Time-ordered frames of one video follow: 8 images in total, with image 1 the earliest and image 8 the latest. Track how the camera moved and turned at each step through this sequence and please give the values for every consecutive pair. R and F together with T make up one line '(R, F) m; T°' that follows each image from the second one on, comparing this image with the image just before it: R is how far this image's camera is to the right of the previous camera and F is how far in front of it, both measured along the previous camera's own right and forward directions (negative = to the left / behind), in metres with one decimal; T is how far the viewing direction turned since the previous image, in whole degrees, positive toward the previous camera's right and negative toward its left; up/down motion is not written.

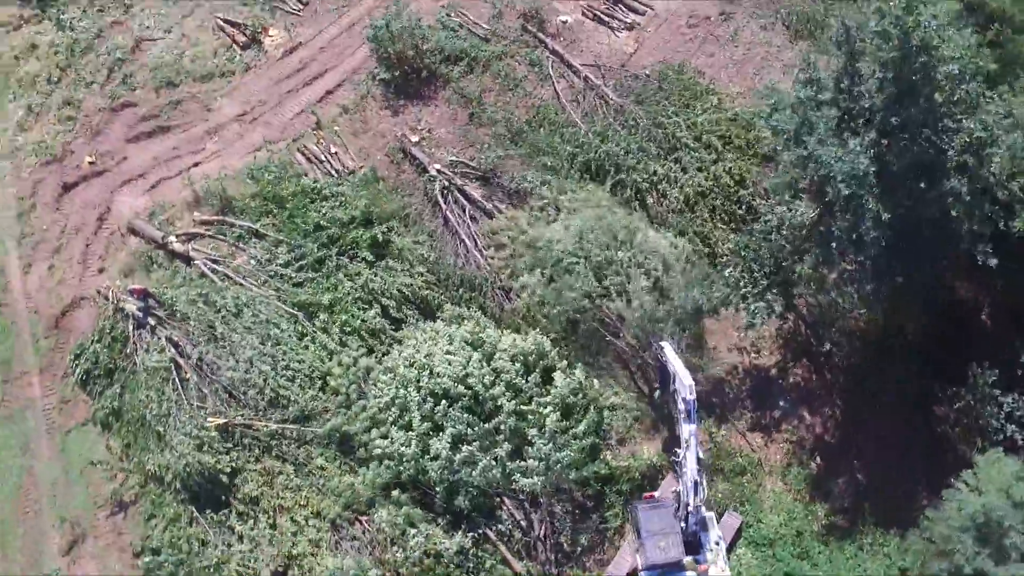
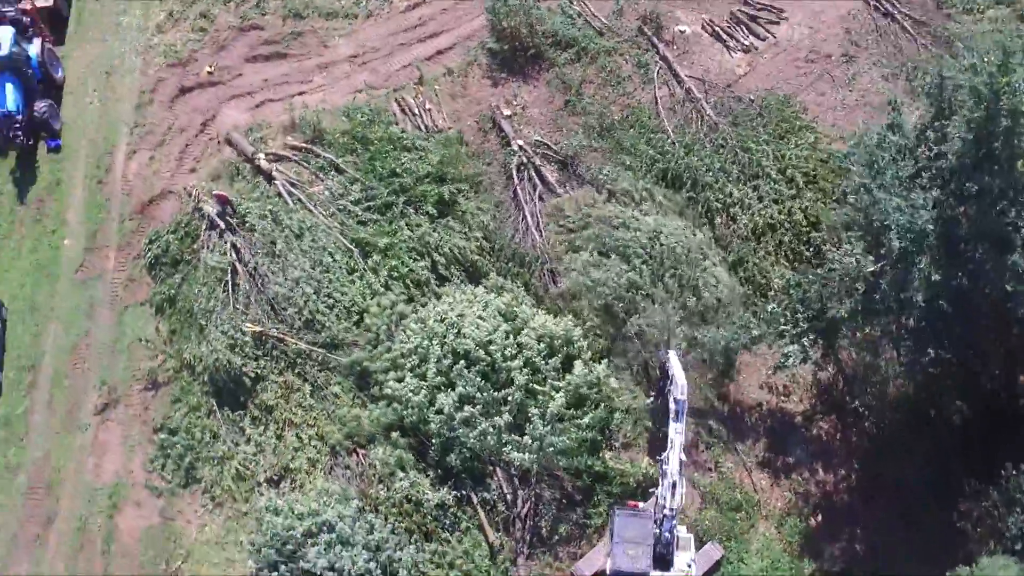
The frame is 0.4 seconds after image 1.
(+1.1, -0.2) m; -7°
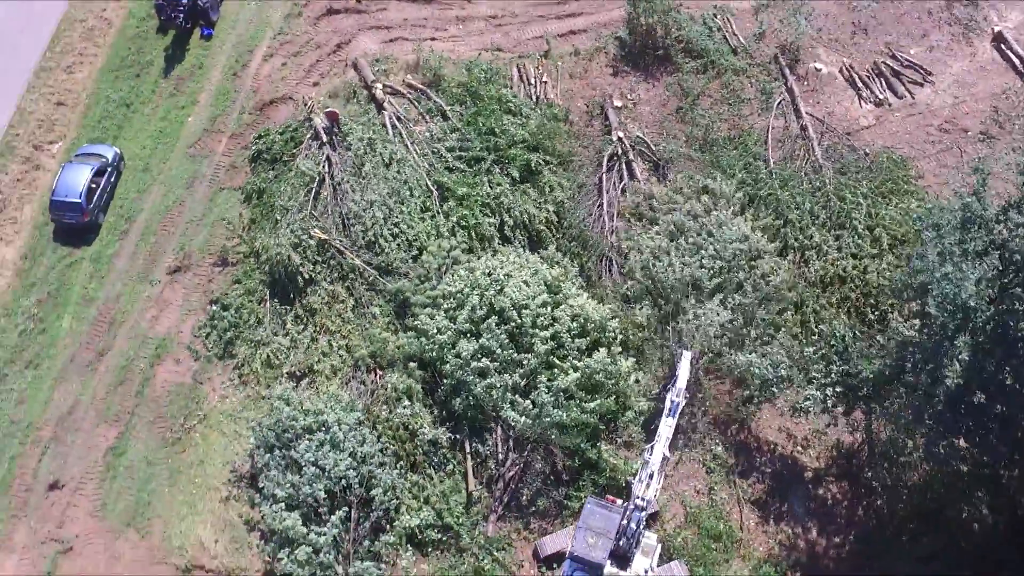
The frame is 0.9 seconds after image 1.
(+1.3, -0.2) m; -8°
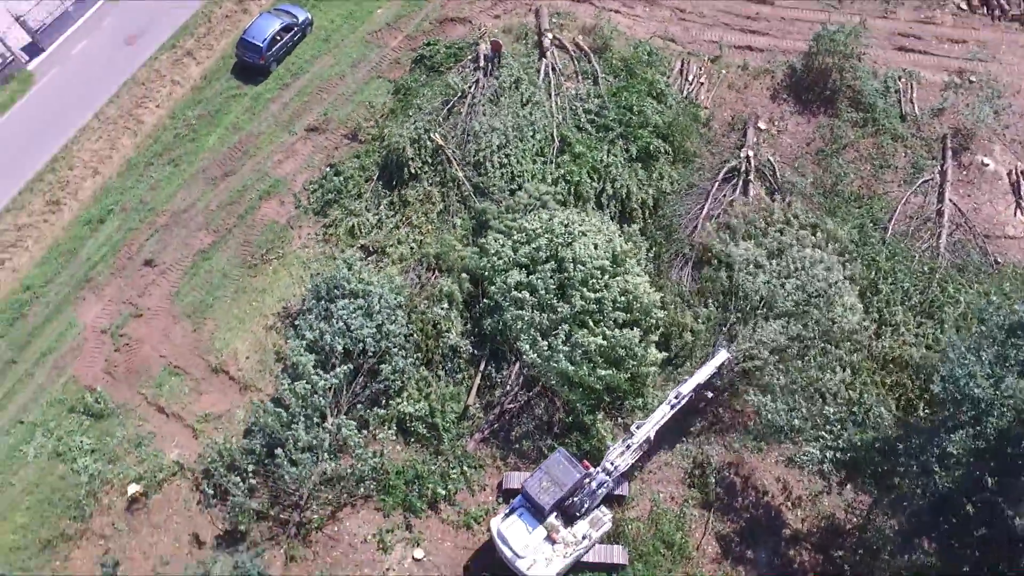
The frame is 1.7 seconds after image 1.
(+2.0, -0.5) m; -11°
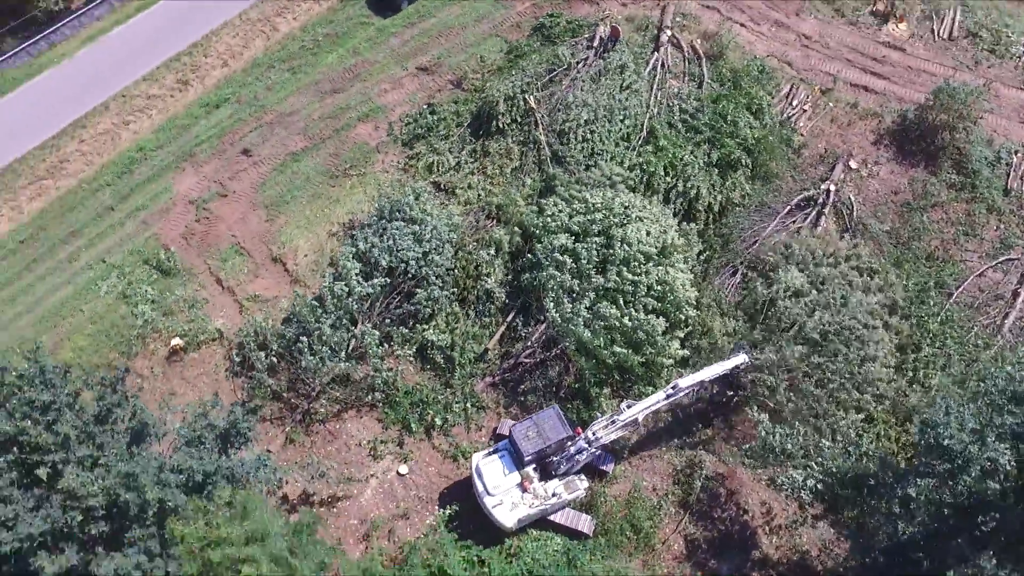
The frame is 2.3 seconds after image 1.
(+1.4, -0.5) m; -7°
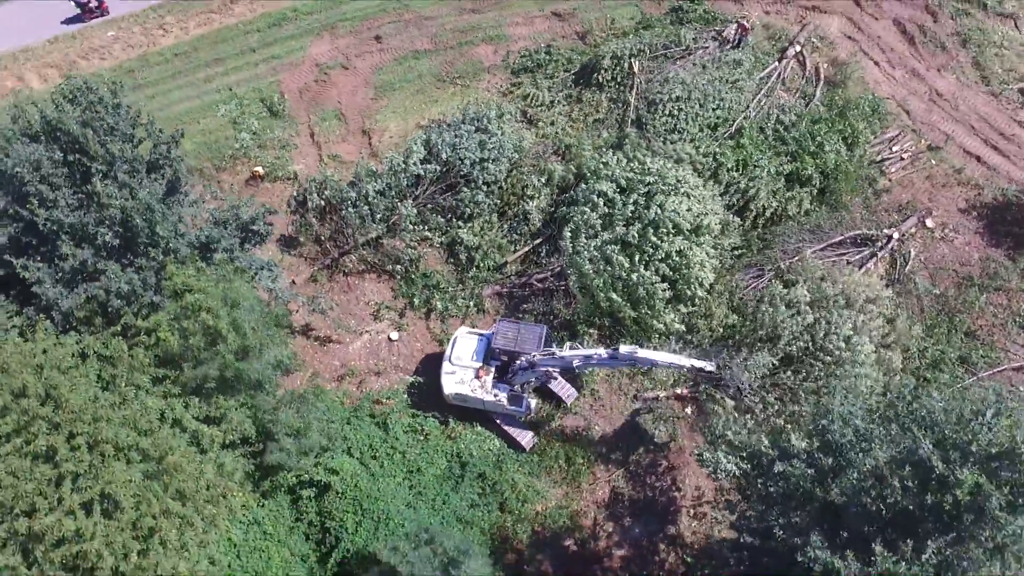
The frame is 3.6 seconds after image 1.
(+2.8, -0.9) m; -10°
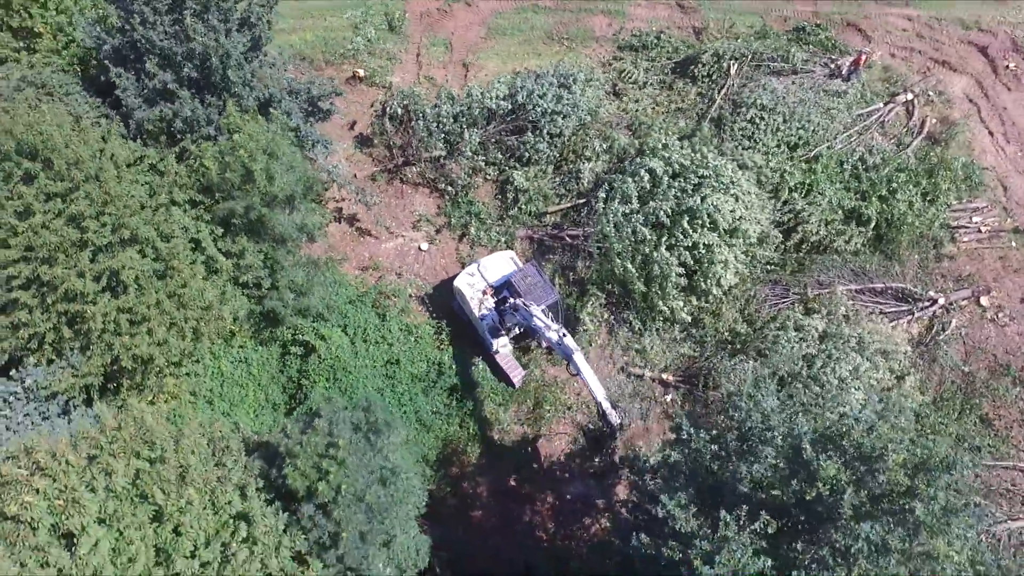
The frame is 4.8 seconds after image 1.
(+2.4, -0.6) m; -9°
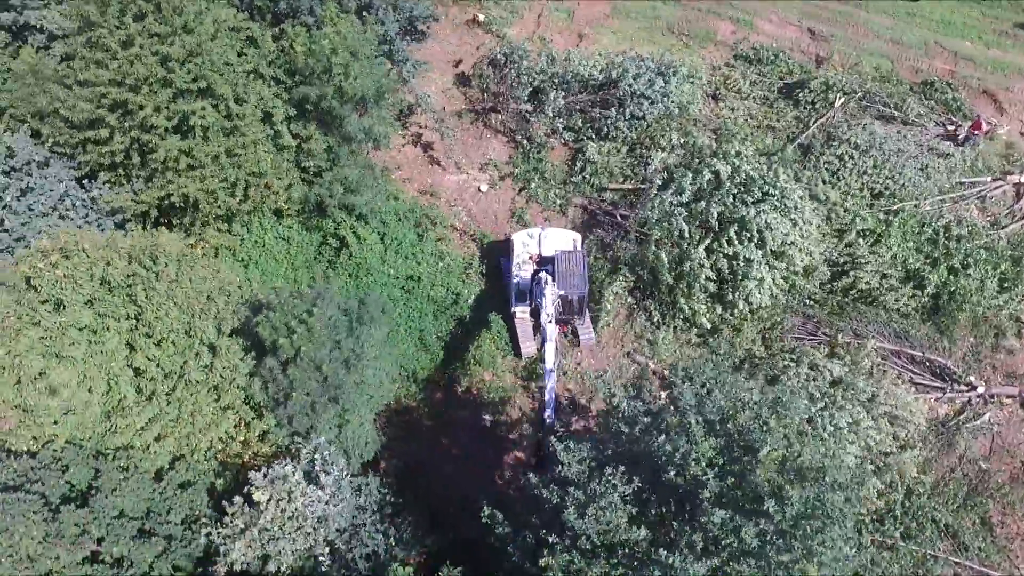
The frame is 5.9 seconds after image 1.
(+2.1, -0.3) m; -9°
